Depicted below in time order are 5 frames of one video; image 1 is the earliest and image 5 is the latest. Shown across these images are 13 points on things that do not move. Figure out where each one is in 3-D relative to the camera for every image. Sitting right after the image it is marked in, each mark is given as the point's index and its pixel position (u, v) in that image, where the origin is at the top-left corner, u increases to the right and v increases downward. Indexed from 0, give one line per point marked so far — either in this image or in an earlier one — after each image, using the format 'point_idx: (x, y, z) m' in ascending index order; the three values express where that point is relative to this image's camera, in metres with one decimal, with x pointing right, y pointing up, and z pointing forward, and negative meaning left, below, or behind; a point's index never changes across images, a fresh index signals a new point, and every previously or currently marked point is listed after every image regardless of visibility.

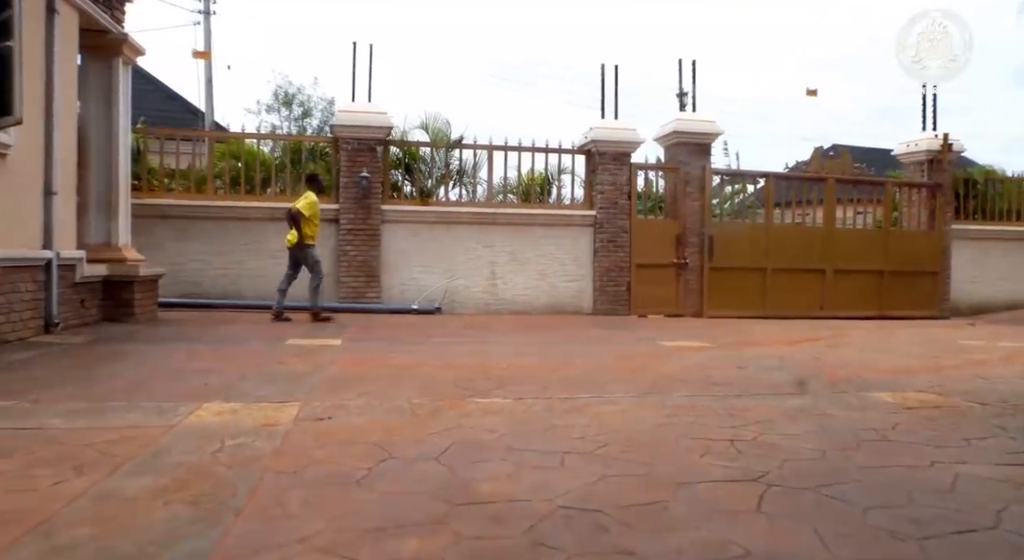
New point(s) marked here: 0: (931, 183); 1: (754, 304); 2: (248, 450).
0: (+7.3, +1.7, +12.5) m
1: (+4.0, -0.4, +11.7) m
2: (-1.0, -0.6, +2.6) m
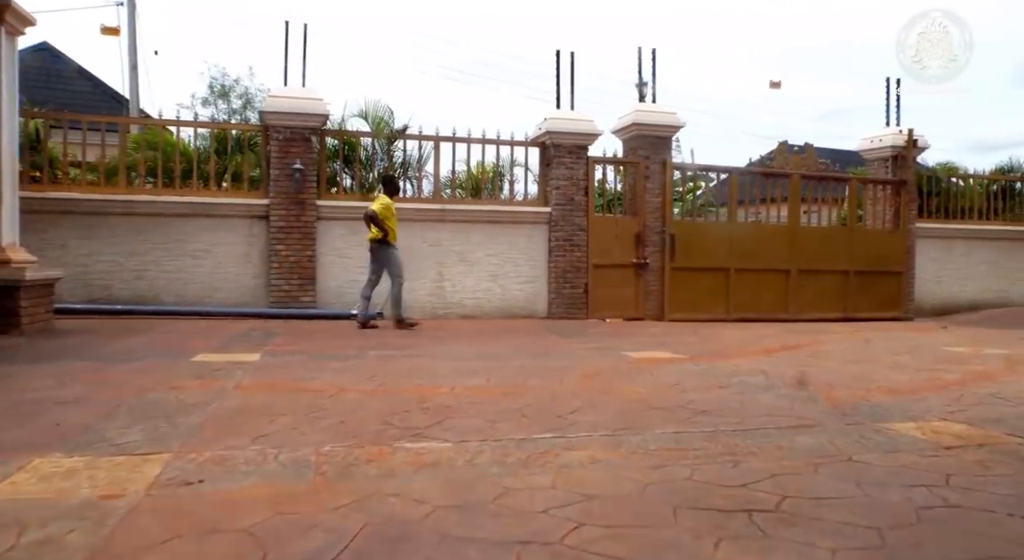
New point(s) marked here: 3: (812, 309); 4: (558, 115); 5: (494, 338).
0: (+6.5, +1.7, +12.1) m
1: (+3.2, -0.4, +11.2) m
2: (-1.1, -0.7, +1.8) m
3: (+4.9, -0.5, +11.7) m
4: (+0.7, +2.4, +10.4) m
5: (-0.2, -0.6, +7.3) m
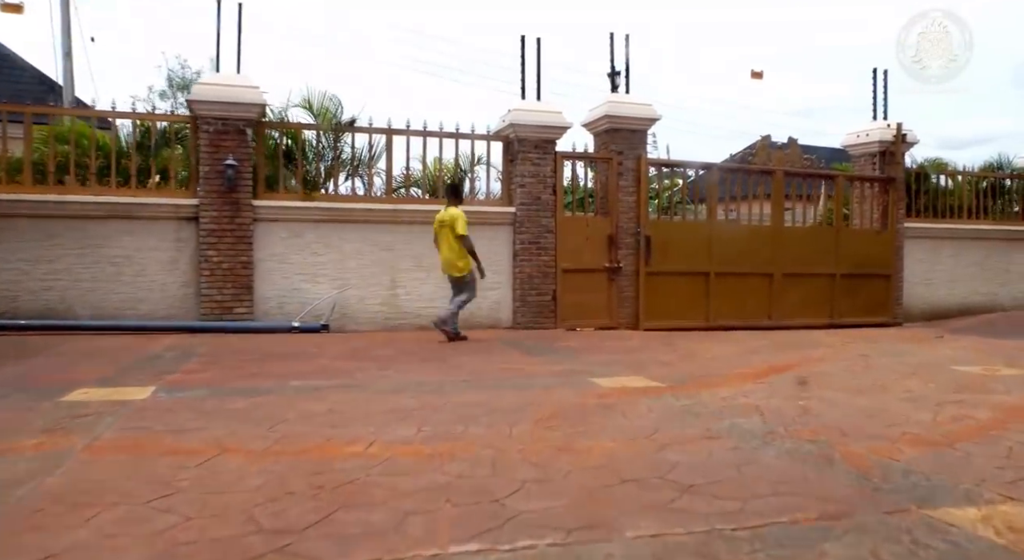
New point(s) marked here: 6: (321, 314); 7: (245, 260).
0: (+5.9, +1.6, +11.4) m
1: (+2.6, -0.5, +10.4) m
2: (-1.4, -0.8, +0.8) m
3: (+4.3, -0.5, +11.0) m
4: (+0.2, +2.3, +9.5) m
5: (-0.6, -0.7, +6.4) m
6: (-2.4, -0.4, +8.9) m
7: (-3.2, +0.2, +8.5) m
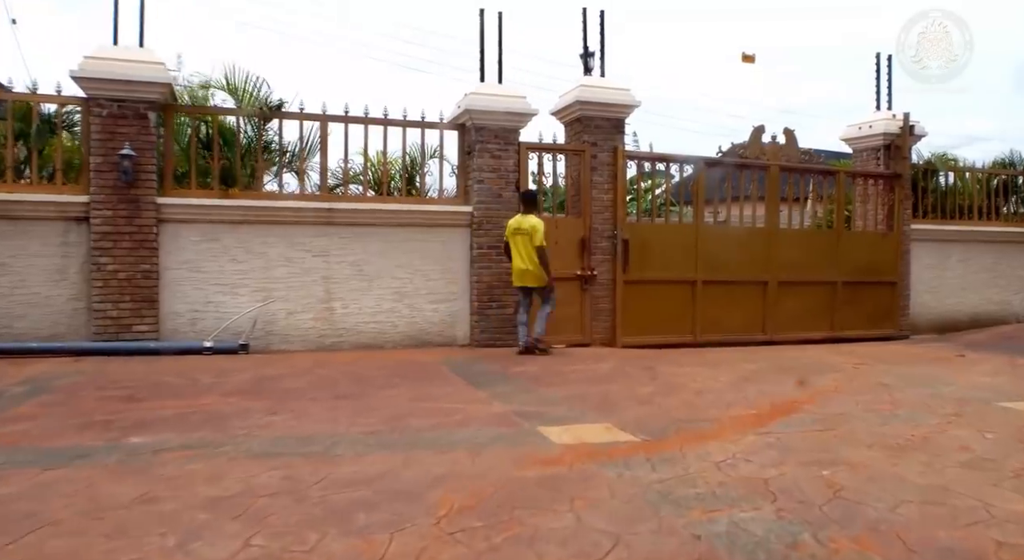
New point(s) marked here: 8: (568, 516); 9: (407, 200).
0: (+5.4, +1.5, +10.3) m
1: (+2.1, -0.6, +9.1) m
2: (-1.7, -0.9, -0.5) m
3: (+3.8, -0.7, +9.8) m
4: (-0.3, +2.2, +8.2) m
5: (-1.0, -0.8, +5.1) m
6: (-2.8, -0.5, +7.5) m
7: (-3.6, +0.1, +7.2) m
8: (+0.2, -0.8, +2.6) m
9: (-1.2, +0.9, +8.1) m
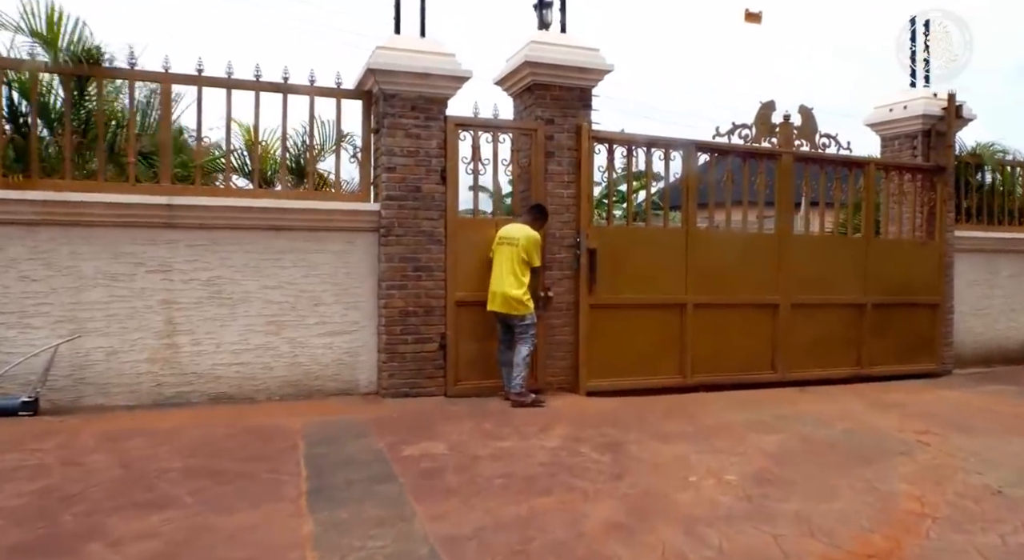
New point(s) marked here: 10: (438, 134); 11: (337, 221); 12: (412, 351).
0: (+4.7, +1.3, +8.1) m
1: (+1.5, -0.8, +6.9) m
2: (-2.2, -1.0, -2.7) m
3: (+3.1, -0.9, +7.6) m
4: (-1.0, +2.0, +6.0) m
5: (-1.6, -1.0, +2.9) m
6: (-3.5, -0.7, +5.2) m
7: (-4.3, -0.1, +4.9) m
8: (-0.4, -1.0, +0.3) m
9: (-1.8, +0.7, +5.9) m
10: (-0.6, +1.2, +6.1) m
11: (-1.4, +0.5, +5.9) m
12: (-0.8, -0.6, +6.0) m
